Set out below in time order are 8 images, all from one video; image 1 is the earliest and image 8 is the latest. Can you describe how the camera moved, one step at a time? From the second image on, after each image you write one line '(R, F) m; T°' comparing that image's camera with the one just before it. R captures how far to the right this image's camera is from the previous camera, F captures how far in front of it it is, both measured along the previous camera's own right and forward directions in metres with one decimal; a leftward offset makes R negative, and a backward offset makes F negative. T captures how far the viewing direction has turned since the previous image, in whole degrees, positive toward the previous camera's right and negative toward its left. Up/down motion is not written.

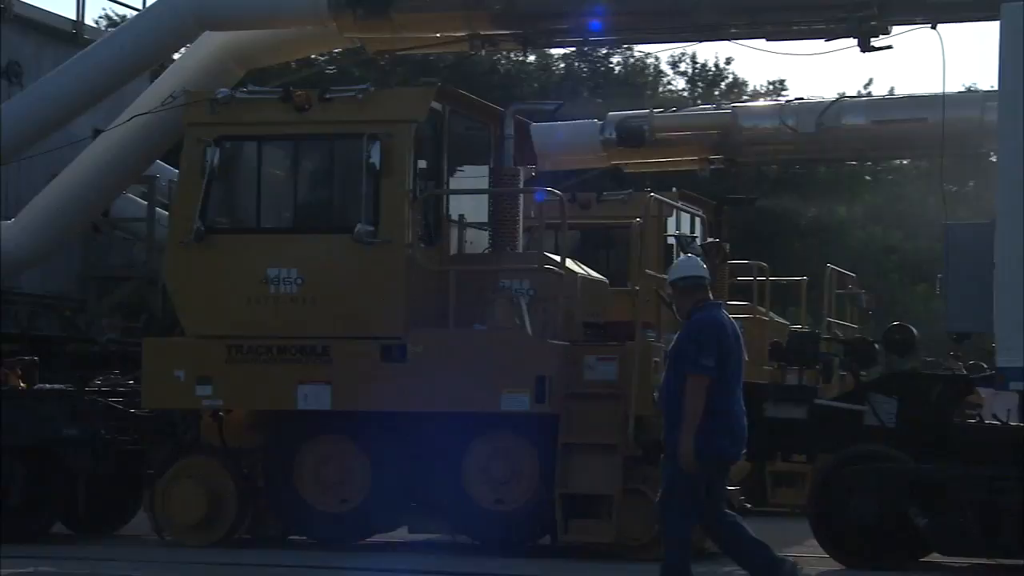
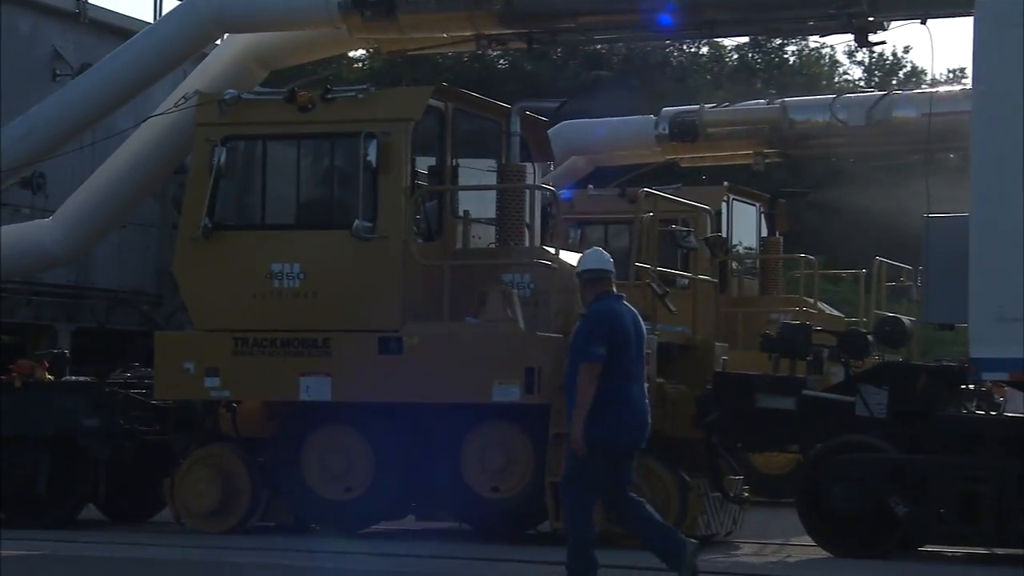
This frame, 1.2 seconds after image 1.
(+0.7, -0.2) m; -3°
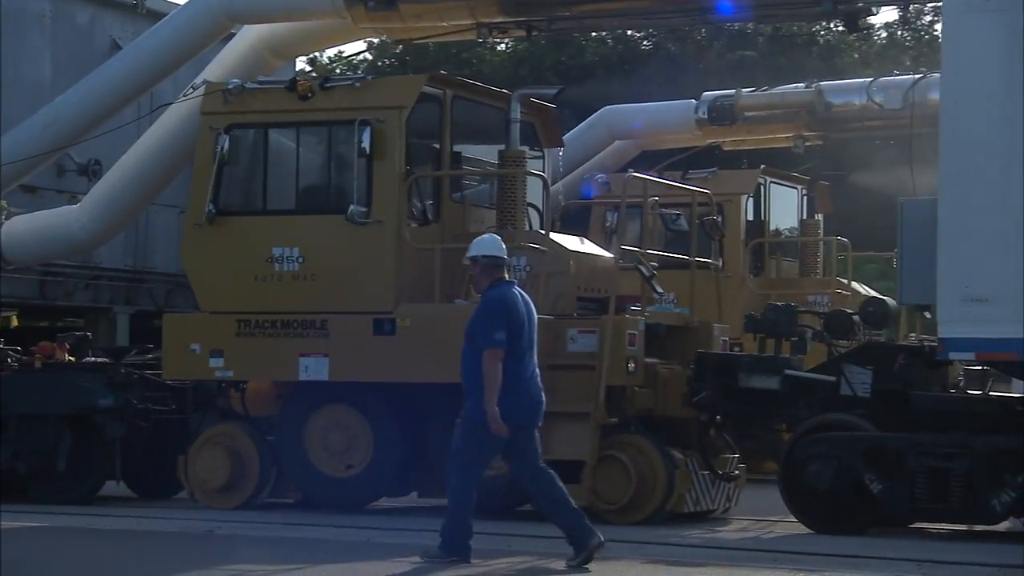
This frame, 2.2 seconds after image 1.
(+0.6, -0.2) m; -3°
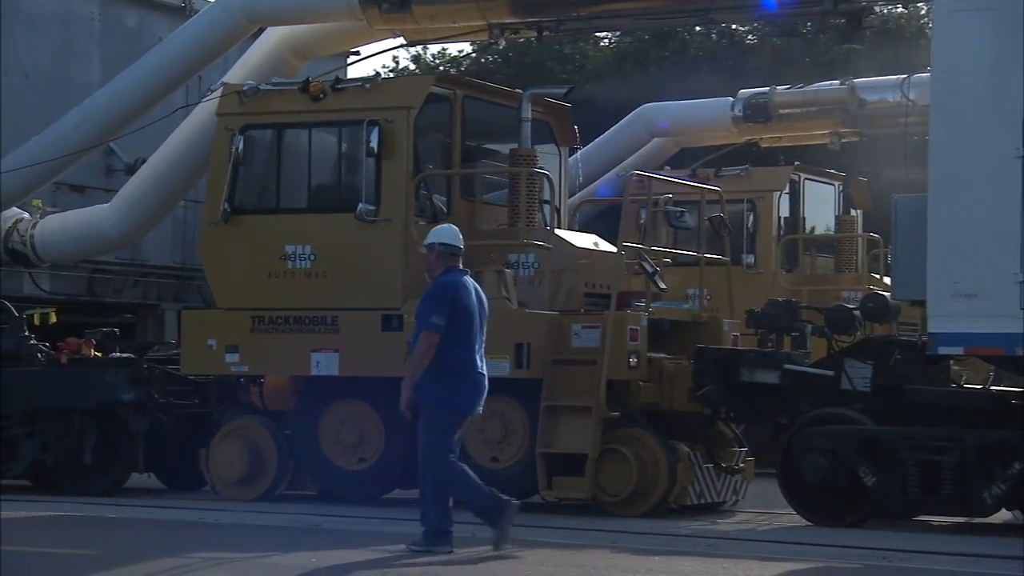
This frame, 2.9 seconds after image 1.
(+0.4, -0.2) m; -2°
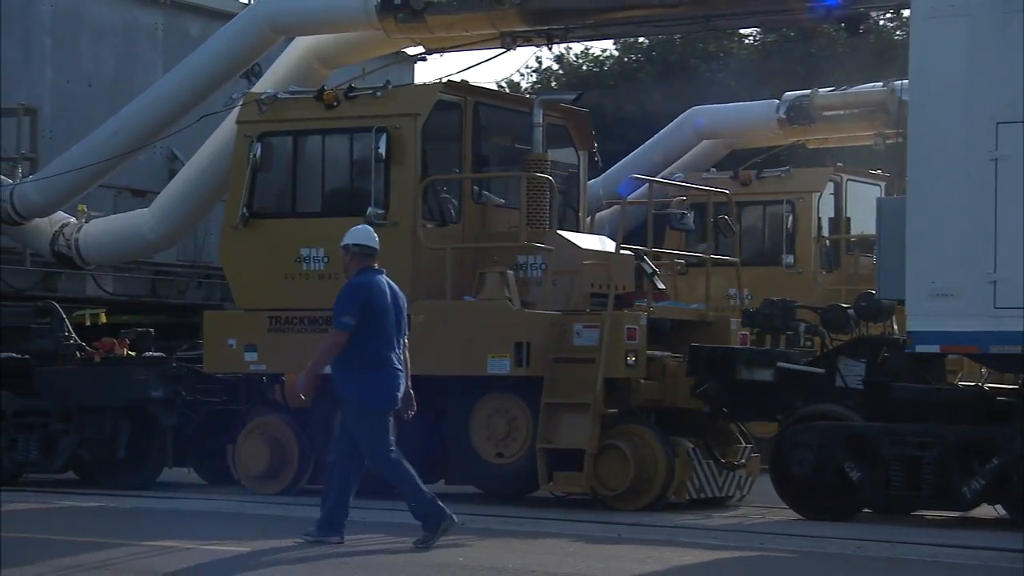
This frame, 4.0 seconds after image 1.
(+0.5, -0.3) m; -3°
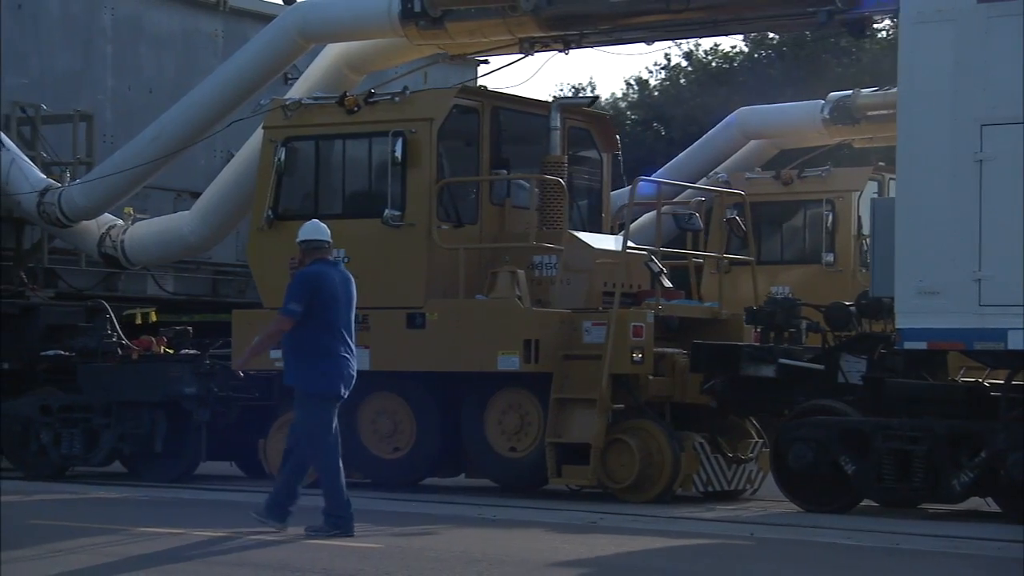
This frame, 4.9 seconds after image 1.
(+0.5, -0.3) m; -3°
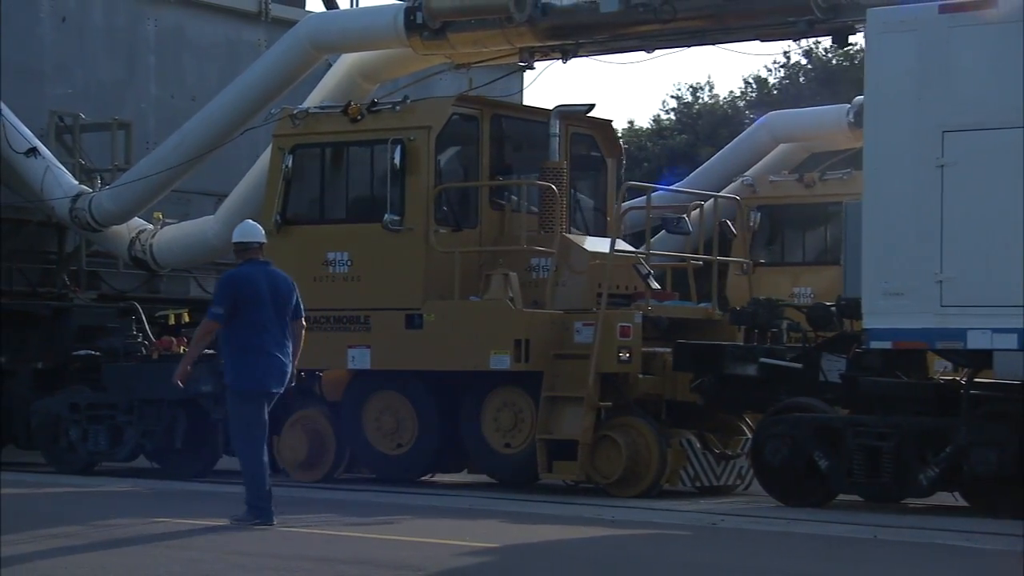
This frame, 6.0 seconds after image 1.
(+0.5, -0.4) m; -2°
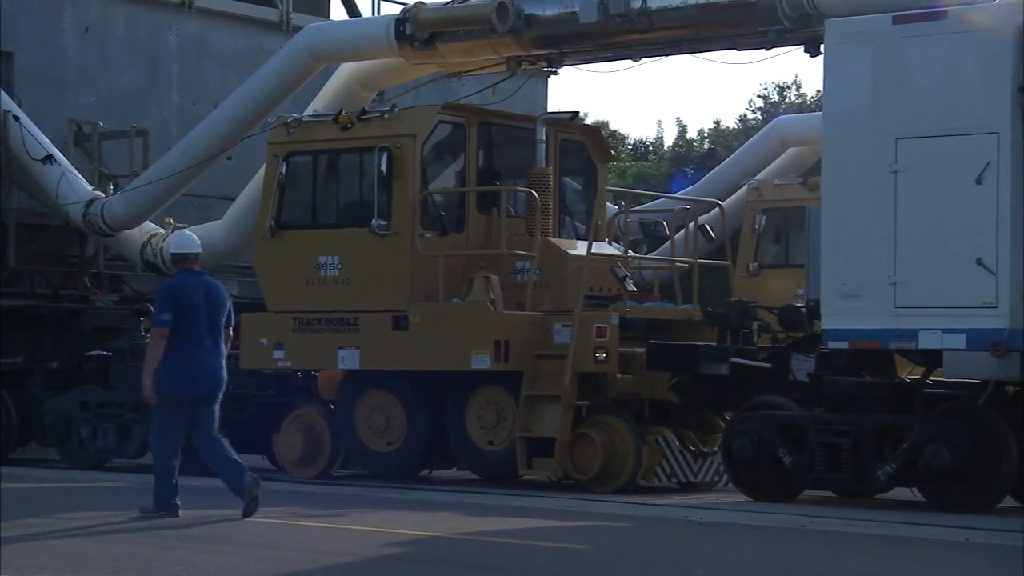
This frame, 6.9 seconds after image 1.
(+0.4, -0.4) m; -1°
